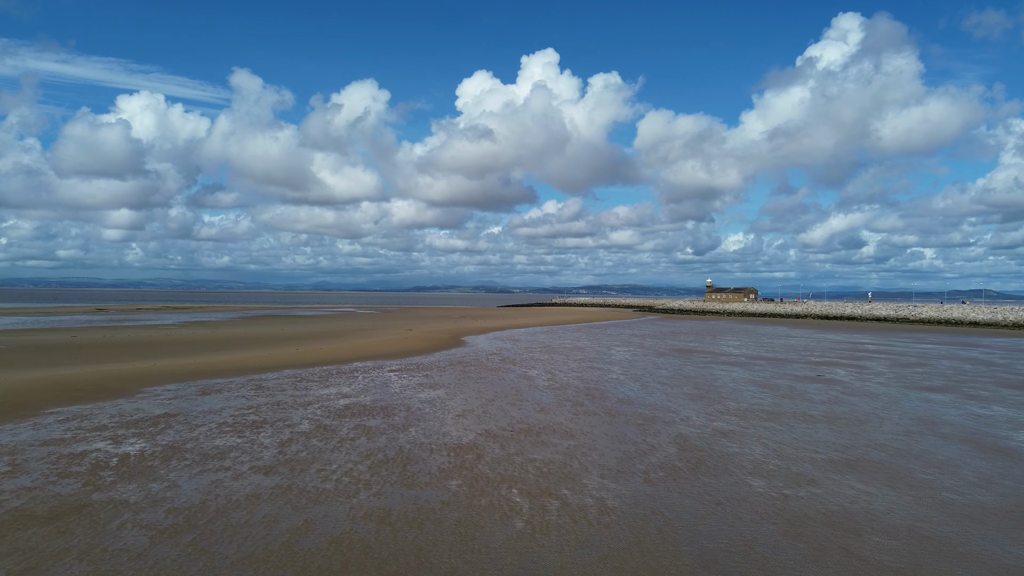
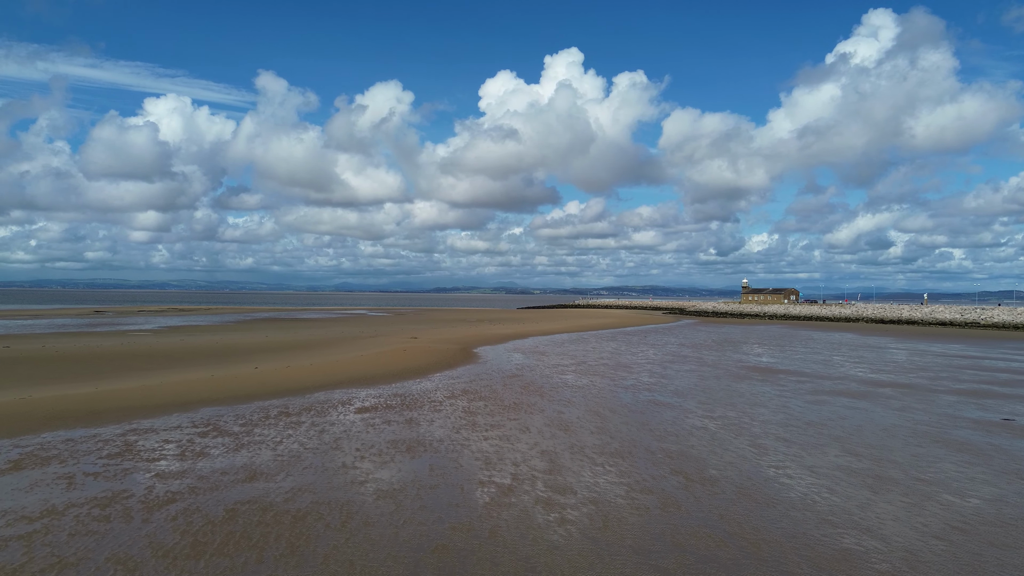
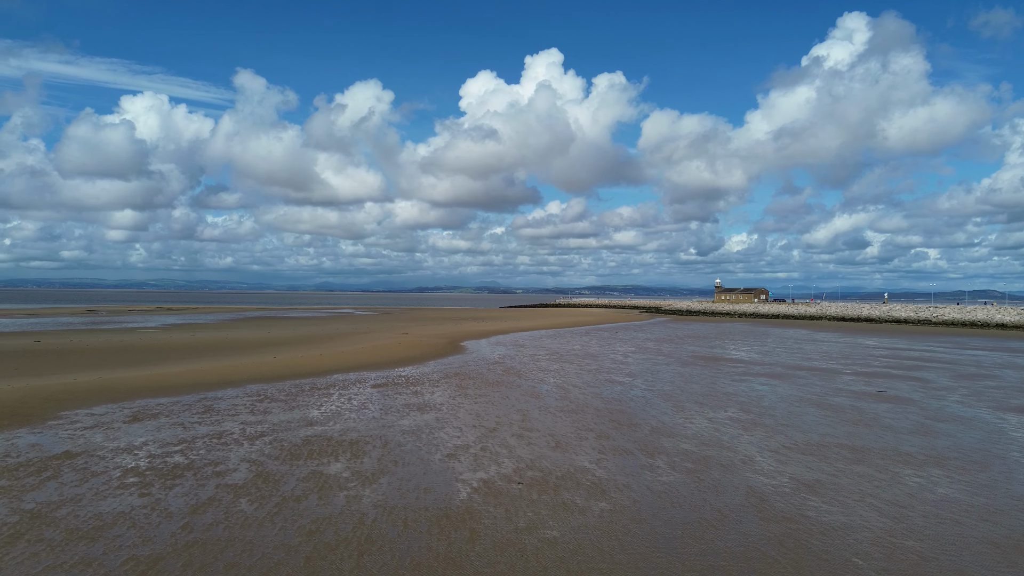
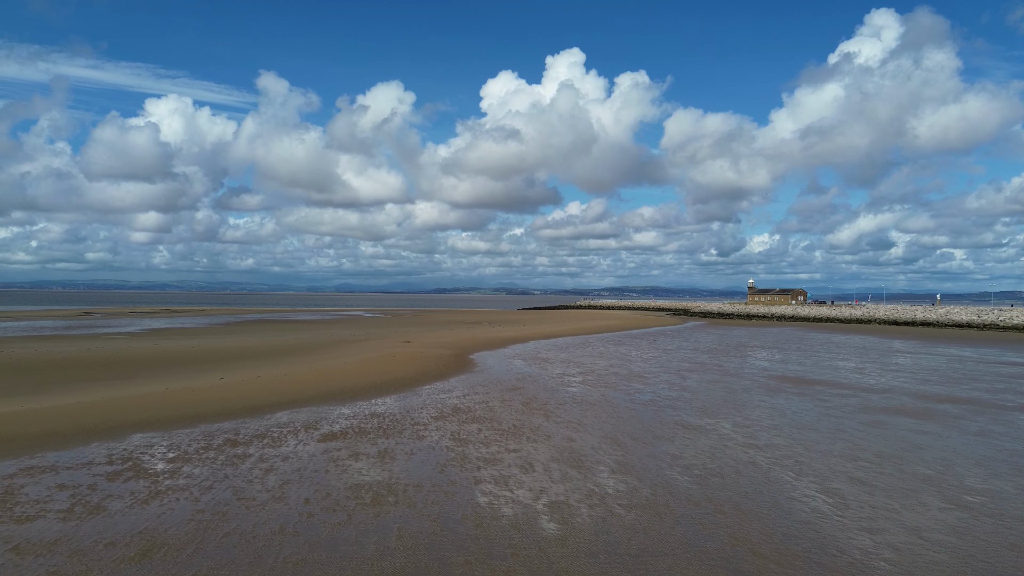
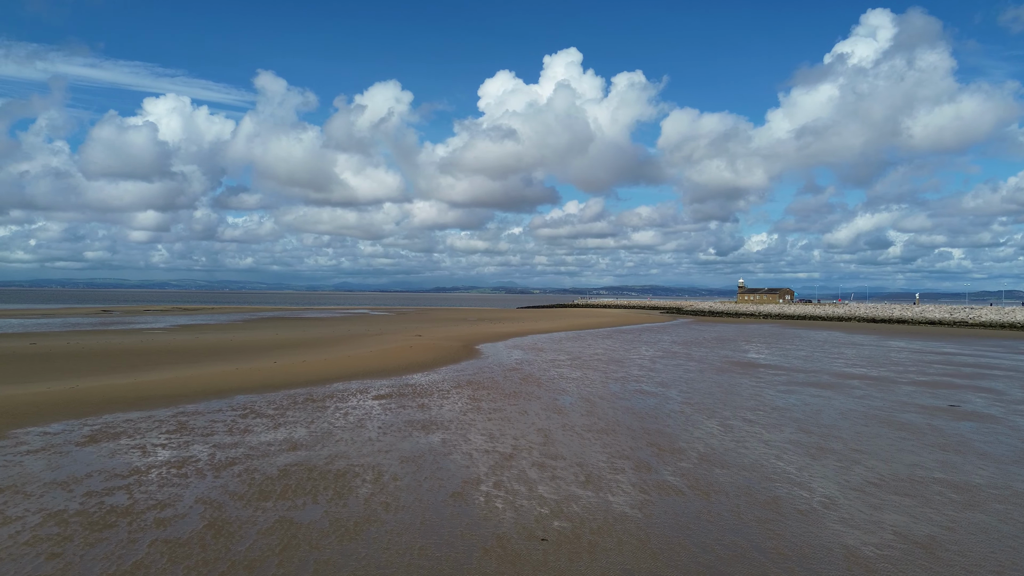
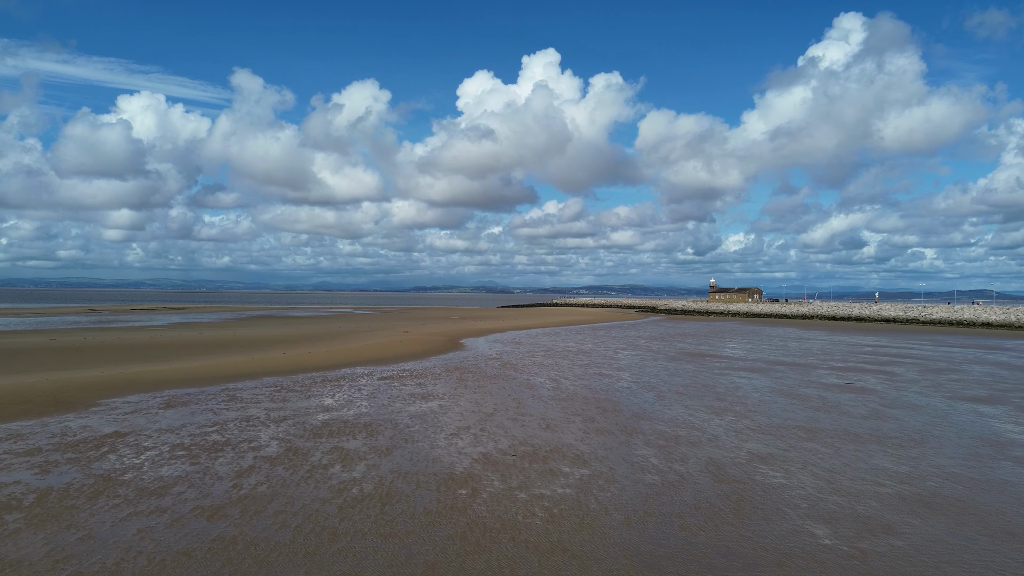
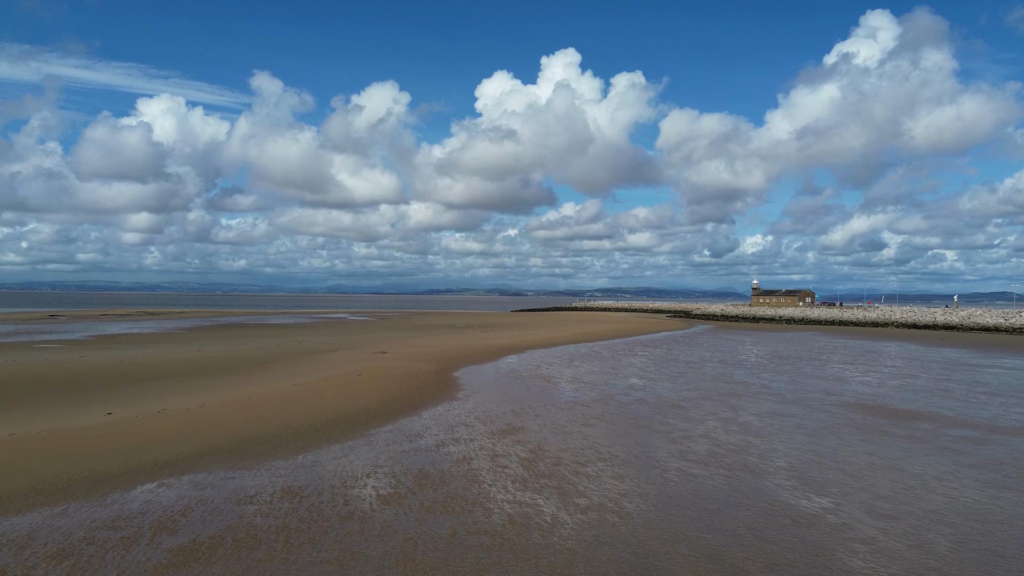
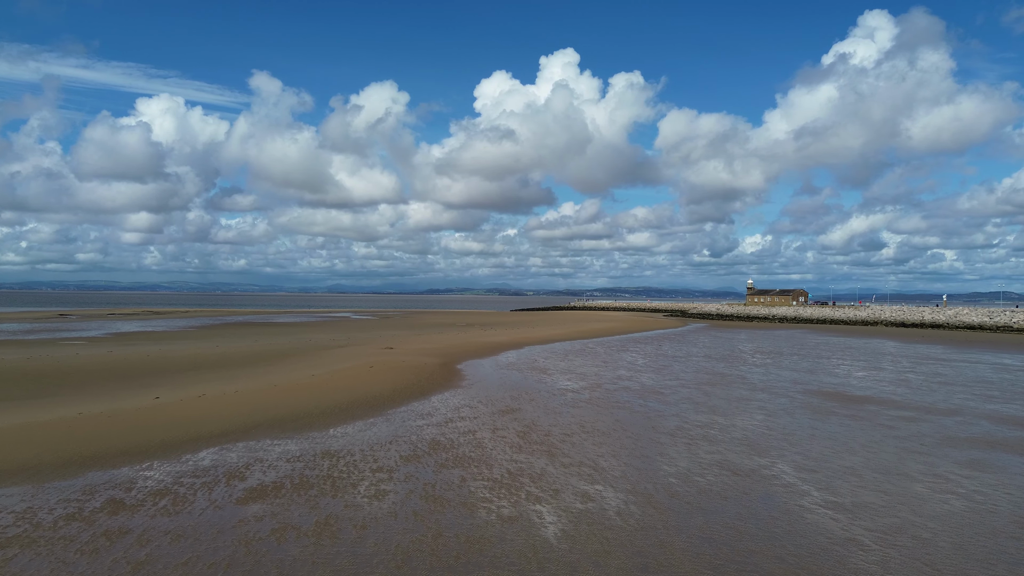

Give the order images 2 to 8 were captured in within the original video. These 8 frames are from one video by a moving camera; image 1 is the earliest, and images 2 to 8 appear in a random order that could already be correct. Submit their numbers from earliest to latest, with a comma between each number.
6, 3, 5, 2, 4, 8, 7
